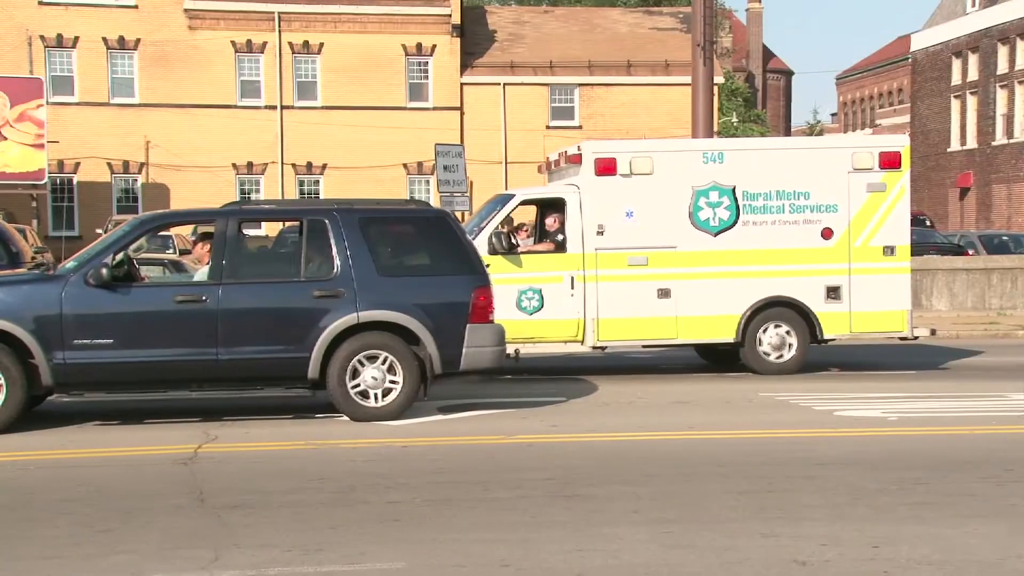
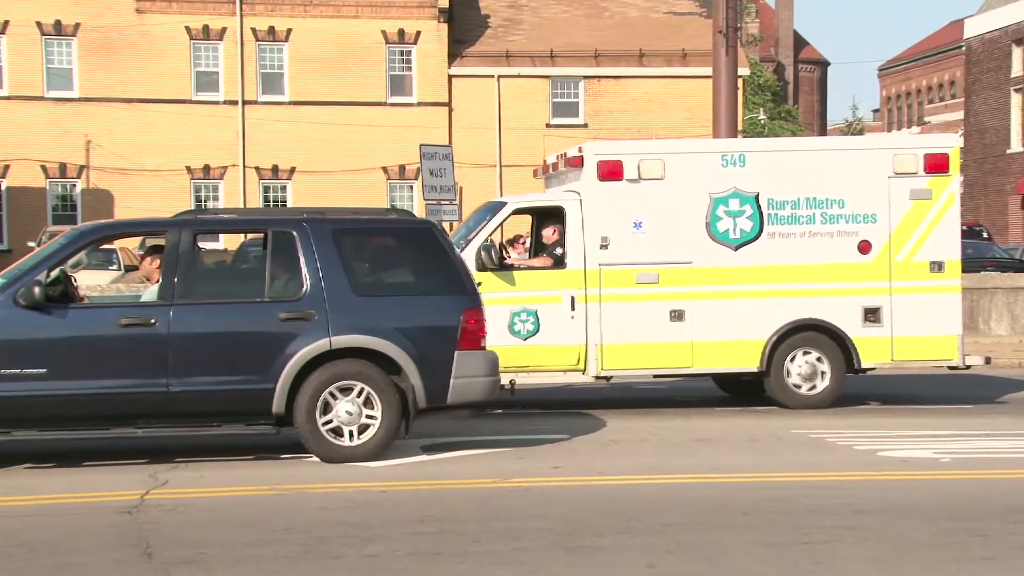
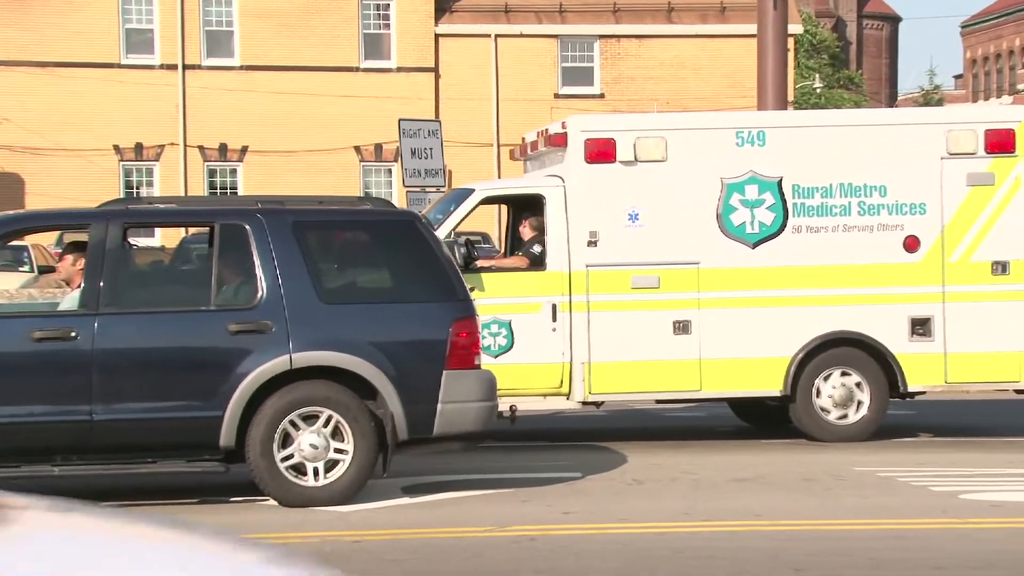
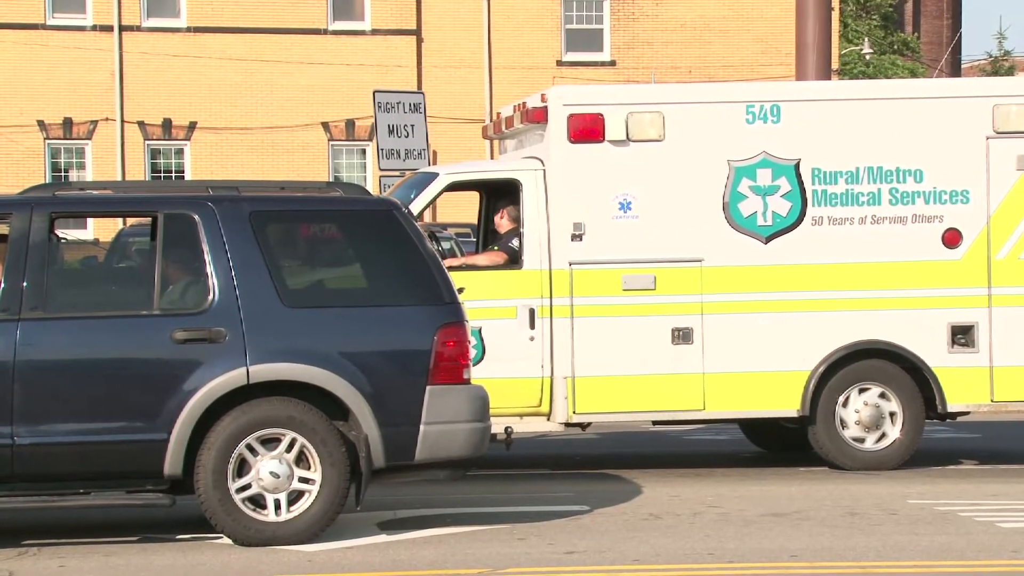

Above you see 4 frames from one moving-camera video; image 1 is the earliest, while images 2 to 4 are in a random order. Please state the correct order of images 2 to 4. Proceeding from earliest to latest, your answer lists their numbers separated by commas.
2, 3, 4
